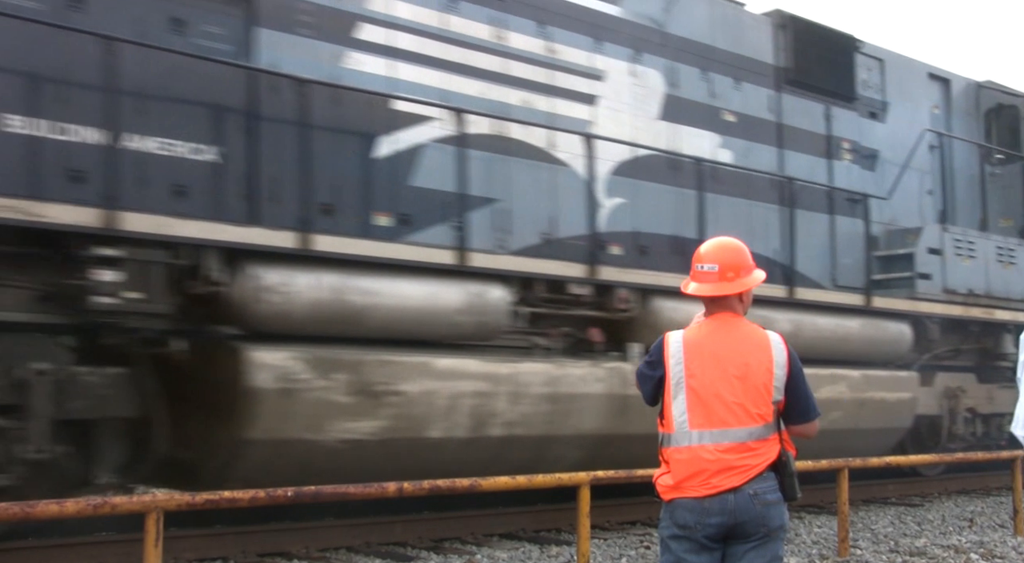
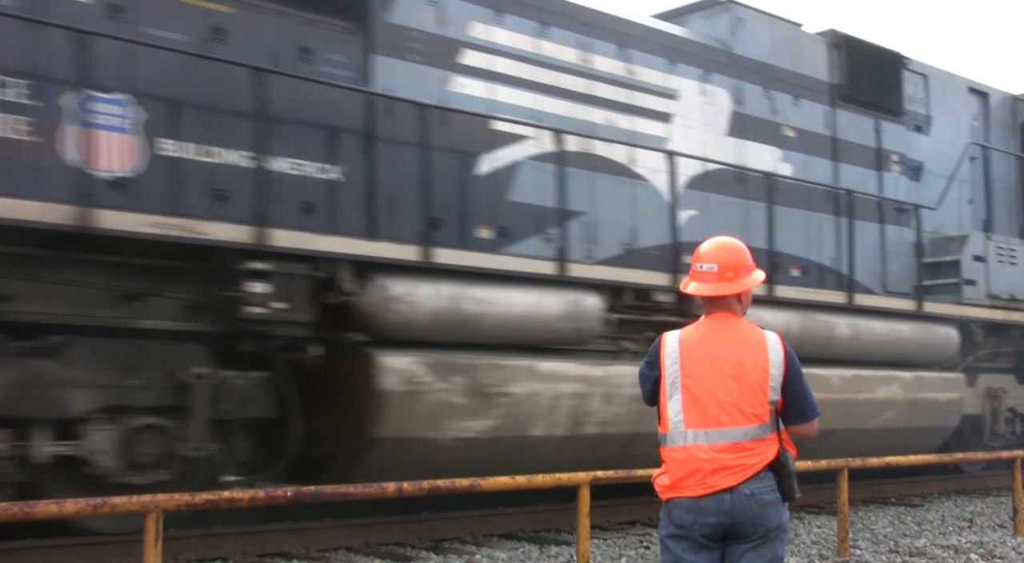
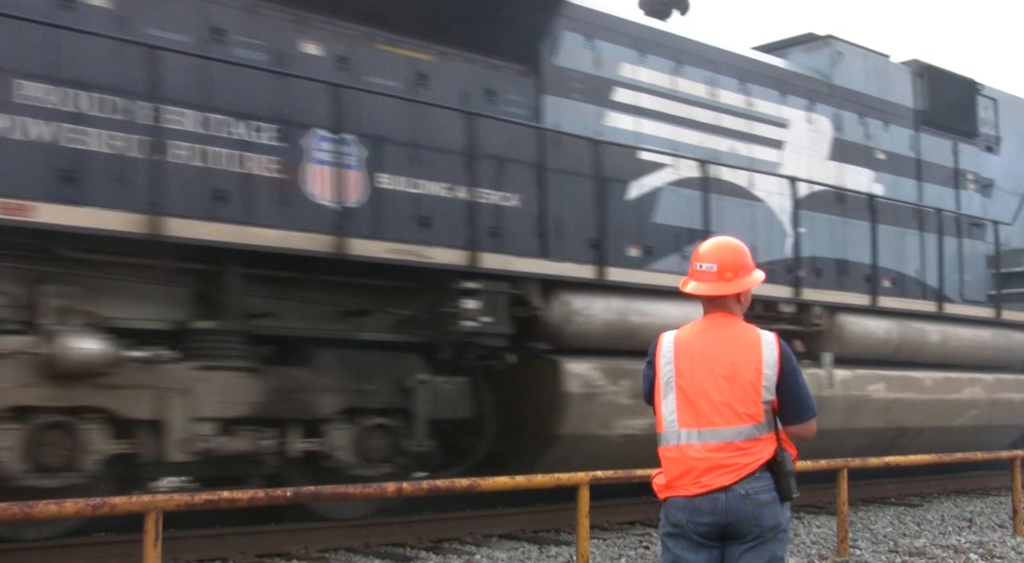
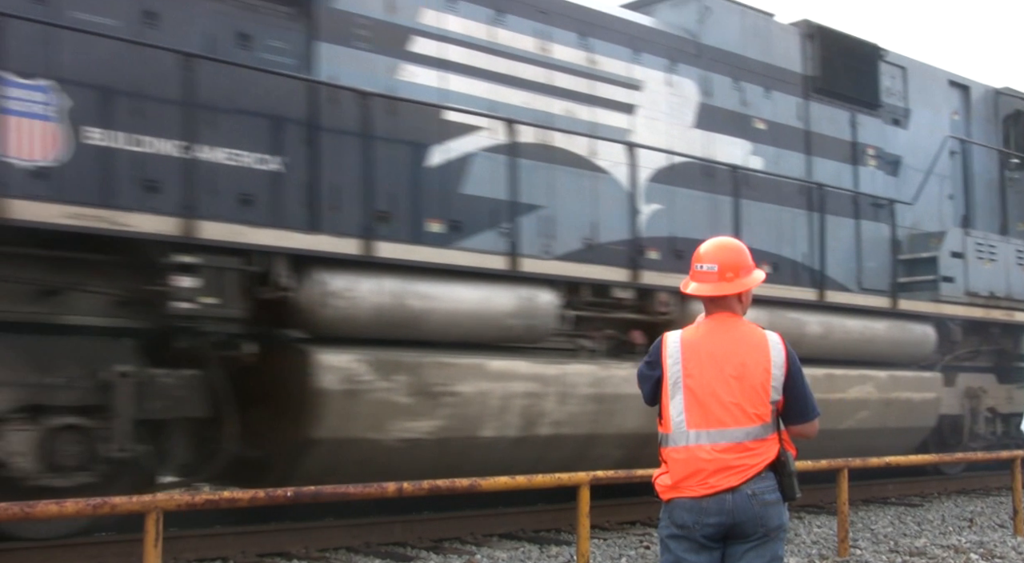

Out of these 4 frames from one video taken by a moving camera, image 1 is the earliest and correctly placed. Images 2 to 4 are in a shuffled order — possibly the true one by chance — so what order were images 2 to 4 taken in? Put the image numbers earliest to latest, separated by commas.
4, 2, 3
